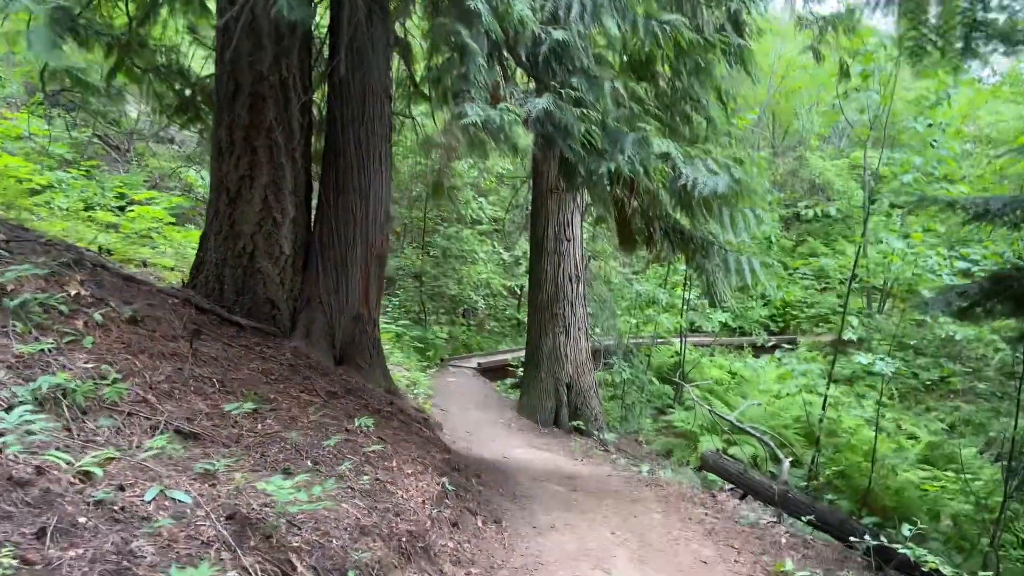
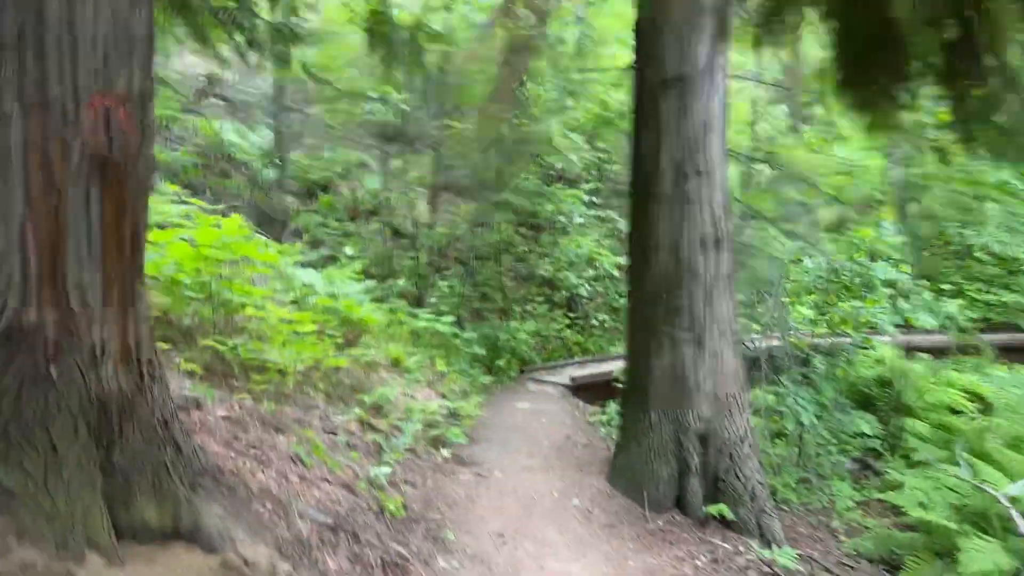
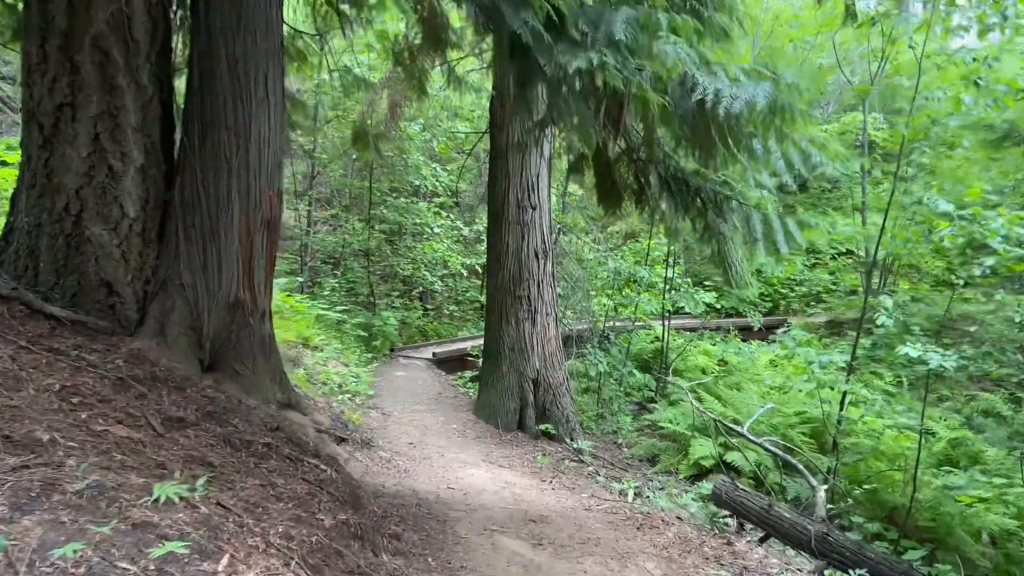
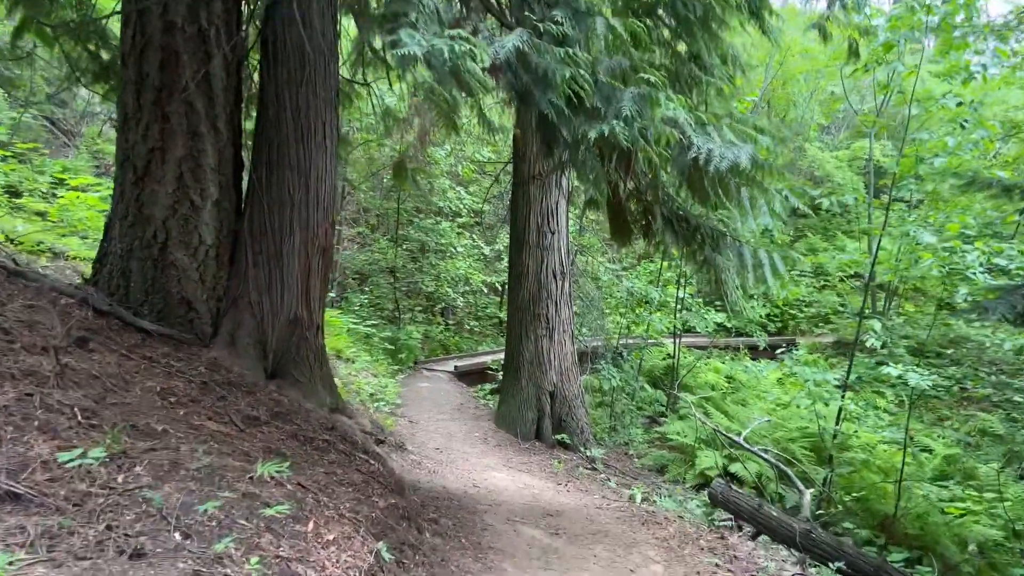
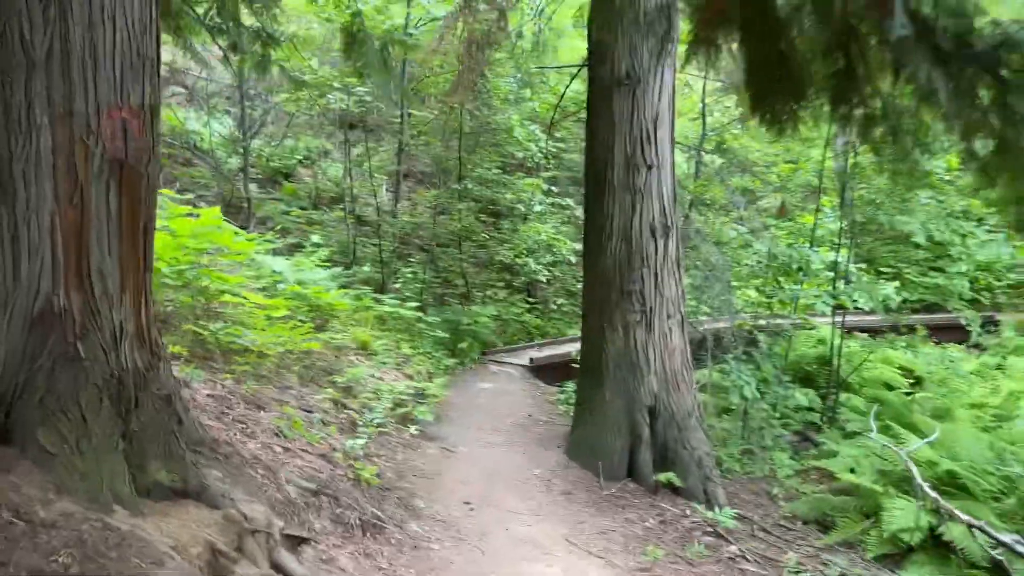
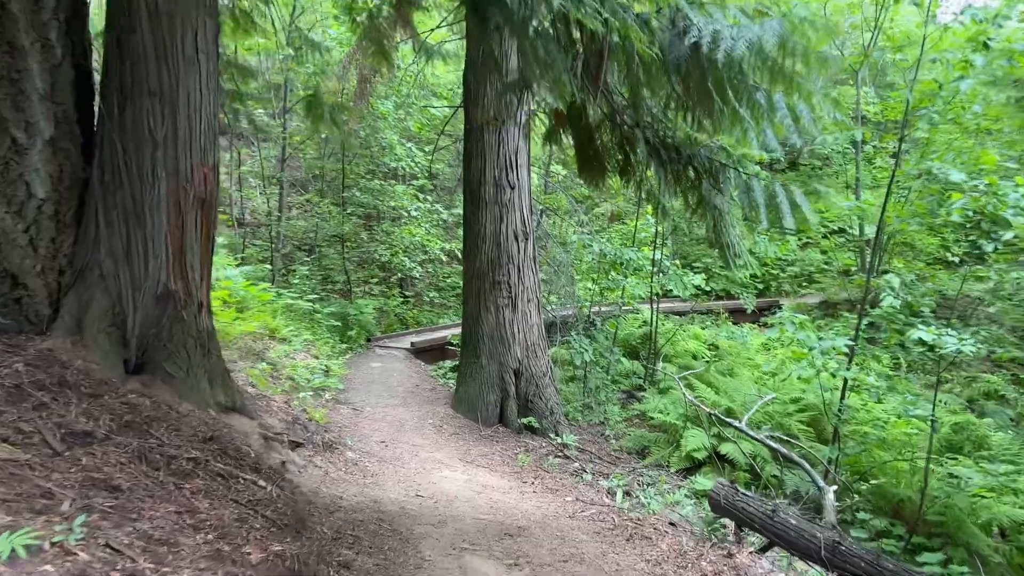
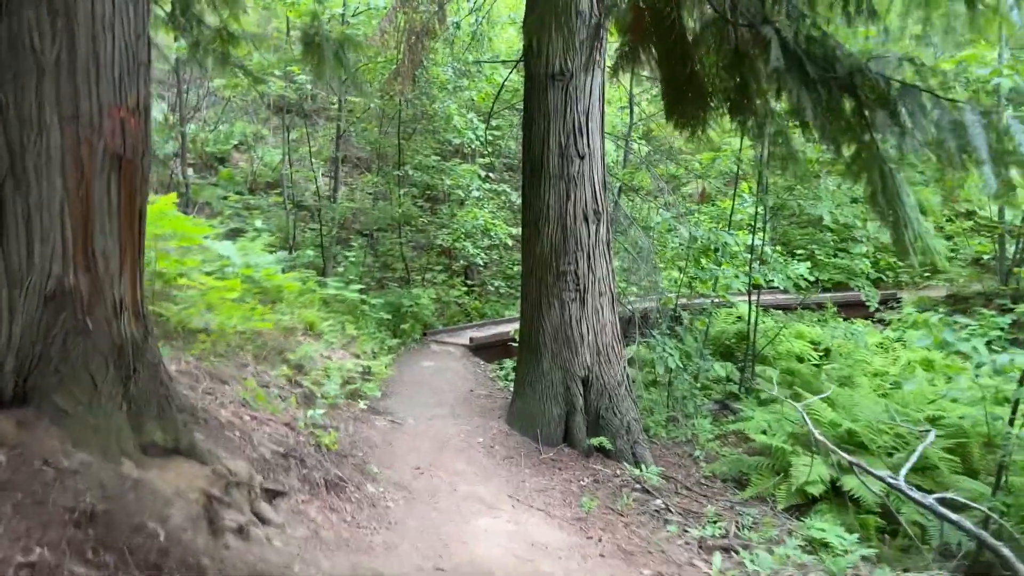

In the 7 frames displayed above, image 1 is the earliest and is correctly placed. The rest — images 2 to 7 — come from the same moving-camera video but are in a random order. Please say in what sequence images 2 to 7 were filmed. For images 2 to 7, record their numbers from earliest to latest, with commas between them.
4, 3, 6, 7, 5, 2
